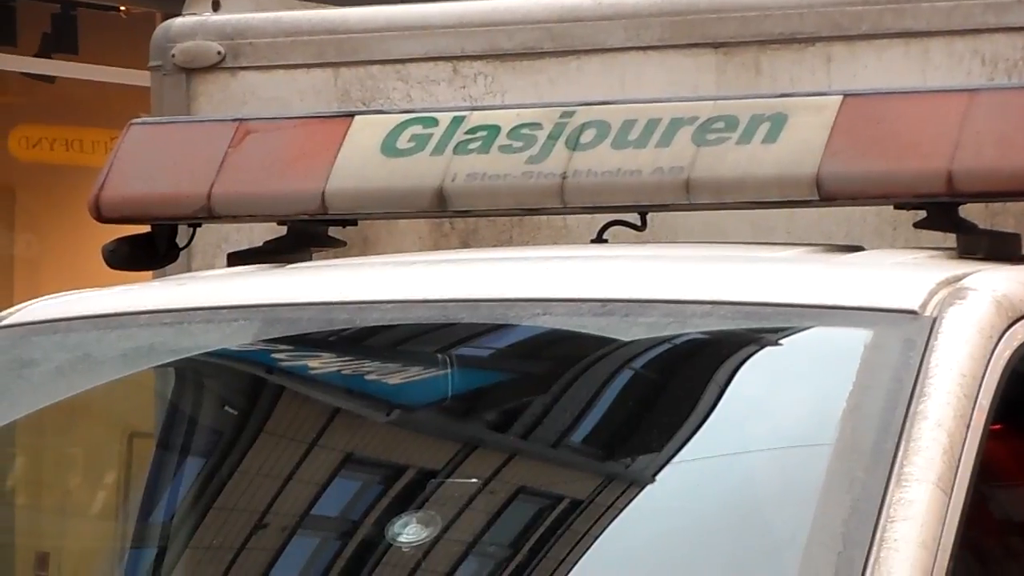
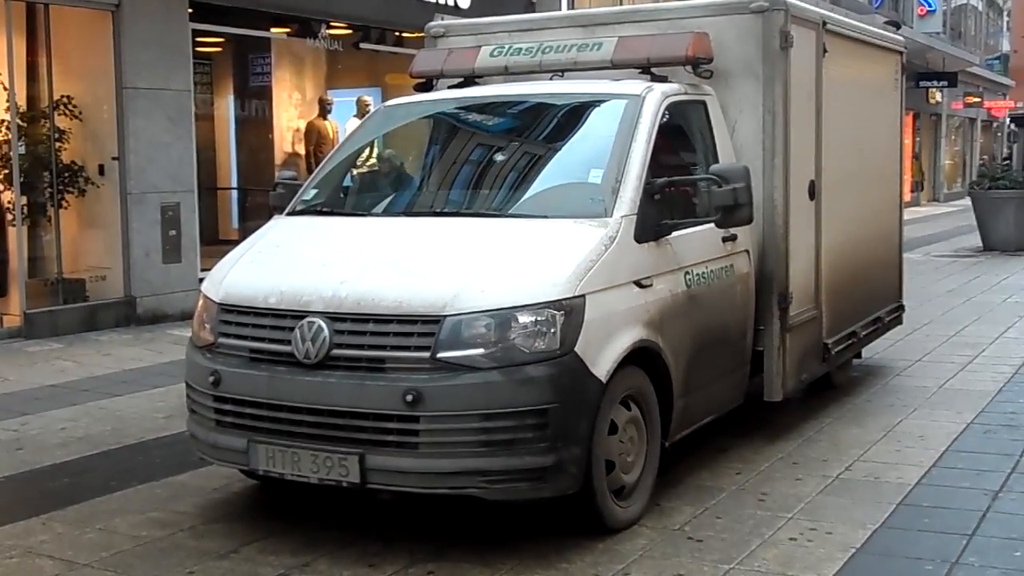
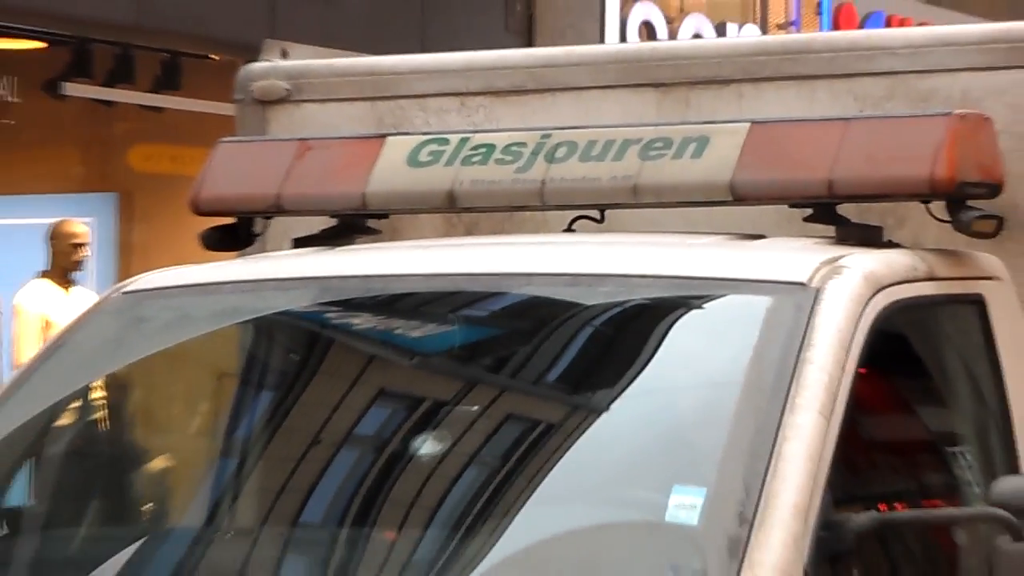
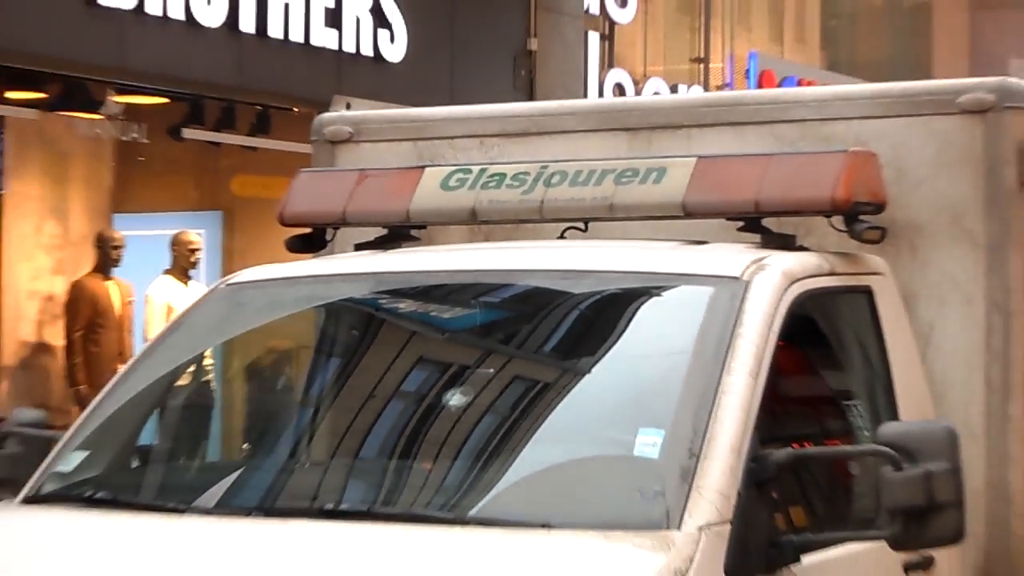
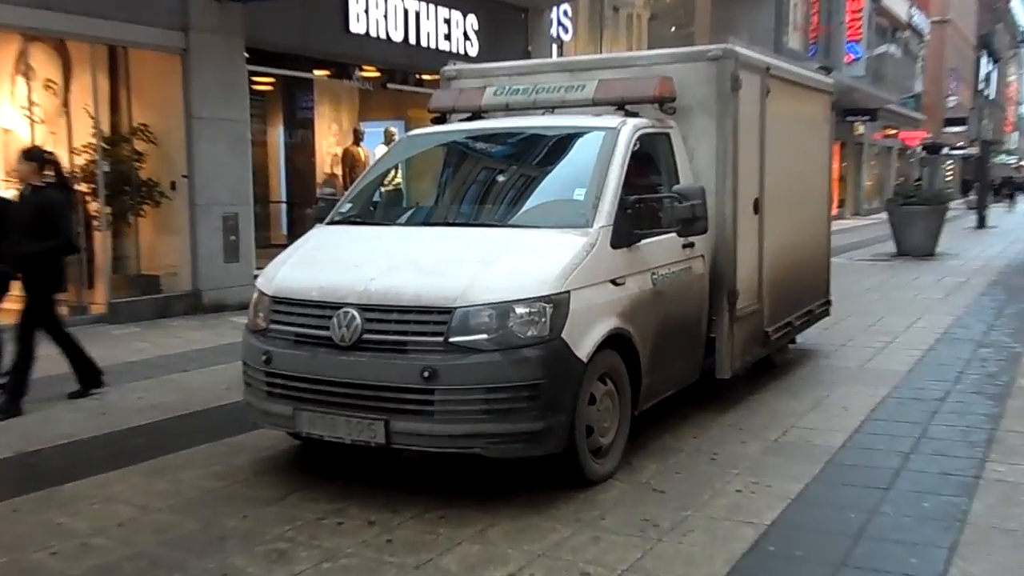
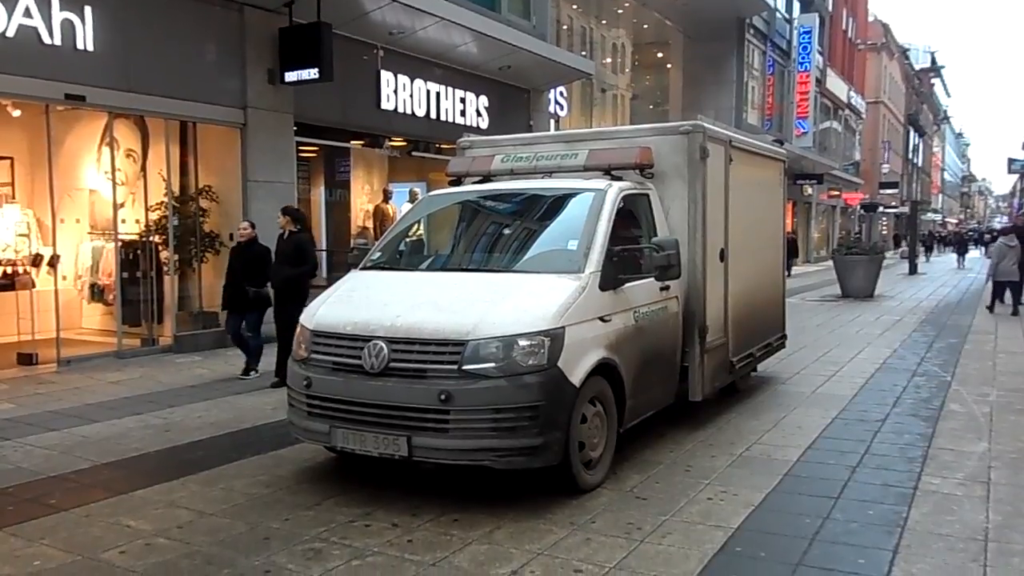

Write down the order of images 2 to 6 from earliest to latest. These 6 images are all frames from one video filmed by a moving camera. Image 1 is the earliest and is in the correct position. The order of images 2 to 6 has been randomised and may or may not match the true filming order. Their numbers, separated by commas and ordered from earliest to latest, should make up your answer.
3, 4, 6, 5, 2
